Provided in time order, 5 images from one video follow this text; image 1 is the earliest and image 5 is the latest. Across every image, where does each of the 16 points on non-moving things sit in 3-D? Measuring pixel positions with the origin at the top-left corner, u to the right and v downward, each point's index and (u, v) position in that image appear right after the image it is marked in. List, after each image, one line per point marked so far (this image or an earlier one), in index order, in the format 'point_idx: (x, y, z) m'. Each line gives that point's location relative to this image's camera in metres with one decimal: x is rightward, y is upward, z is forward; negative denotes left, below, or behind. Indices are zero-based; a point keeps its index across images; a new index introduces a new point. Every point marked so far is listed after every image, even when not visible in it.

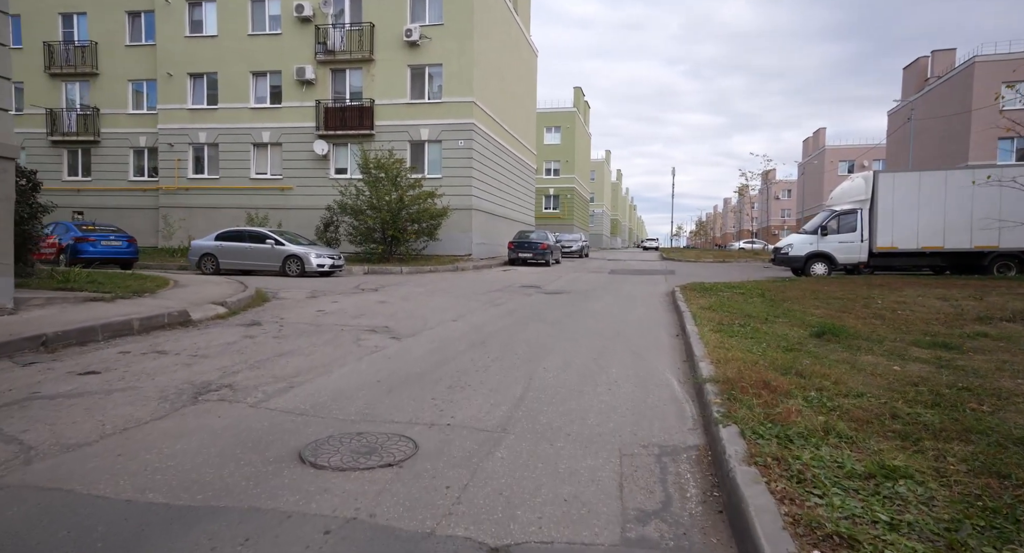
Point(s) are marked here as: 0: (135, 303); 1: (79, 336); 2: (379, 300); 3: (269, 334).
0: (-5.7, -0.4, +9.7) m
1: (-5.0, -0.7, +7.4) m
2: (-2.7, -0.5, +13.2) m
3: (-3.3, -0.8, +8.5) m
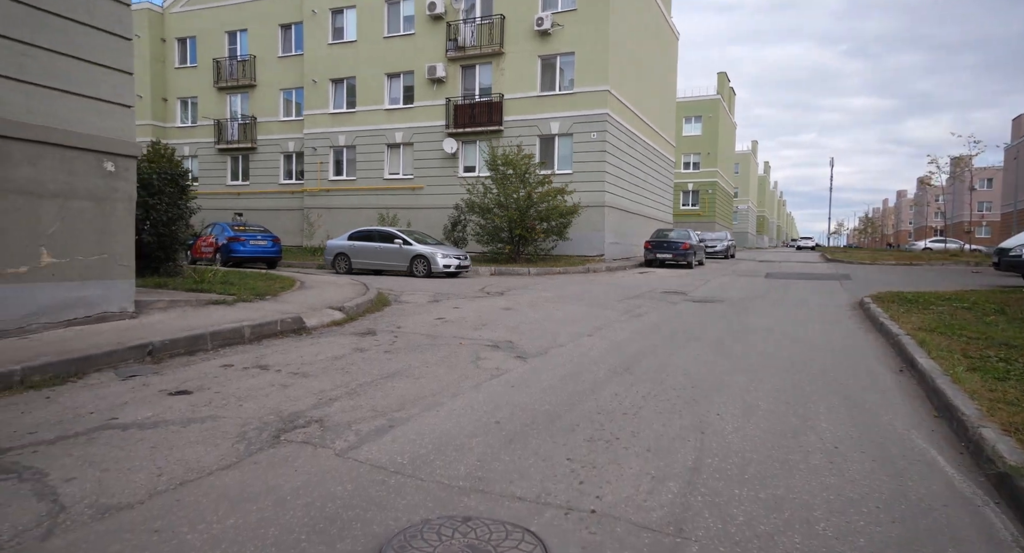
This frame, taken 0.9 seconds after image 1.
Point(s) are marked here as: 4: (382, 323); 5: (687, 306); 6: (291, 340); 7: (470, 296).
0: (-3.7, -0.4, +9.2) m
1: (-3.5, -0.7, +6.8) m
2: (-0.1, -0.6, +12.0) m
3: (-1.6, -0.9, +7.5) m
4: (-1.9, -0.7, +9.4) m
5: (+3.6, -0.6, +12.8) m
6: (-2.8, -0.8, +7.8) m
7: (-0.9, -0.4, +14.0) m
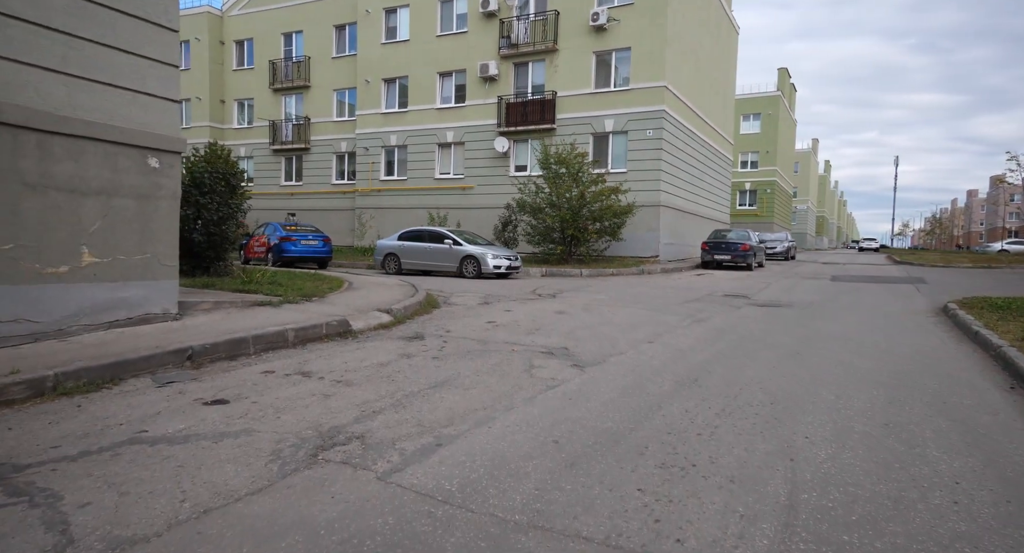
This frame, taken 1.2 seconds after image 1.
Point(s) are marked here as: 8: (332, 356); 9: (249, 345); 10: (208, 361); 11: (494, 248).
0: (-2.9, -0.4, +8.9) m
1: (-2.9, -0.7, +6.5) m
2: (+0.9, -0.6, +11.5) m
3: (-1.0, -0.9, +7.1) m
4: (-1.2, -0.7, +9.0) m
5: (+4.6, -0.7, +12.0) m
6: (-2.1, -0.8, +7.5) m
7: (+0.2, -0.5, +13.5) m
8: (-2.0, -0.9, +6.9) m
9: (-2.8, -0.7, +6.7) m
10: (-3.0, -0.8, +6.2) m
11: (-0.5, +0.9, +19.2) m
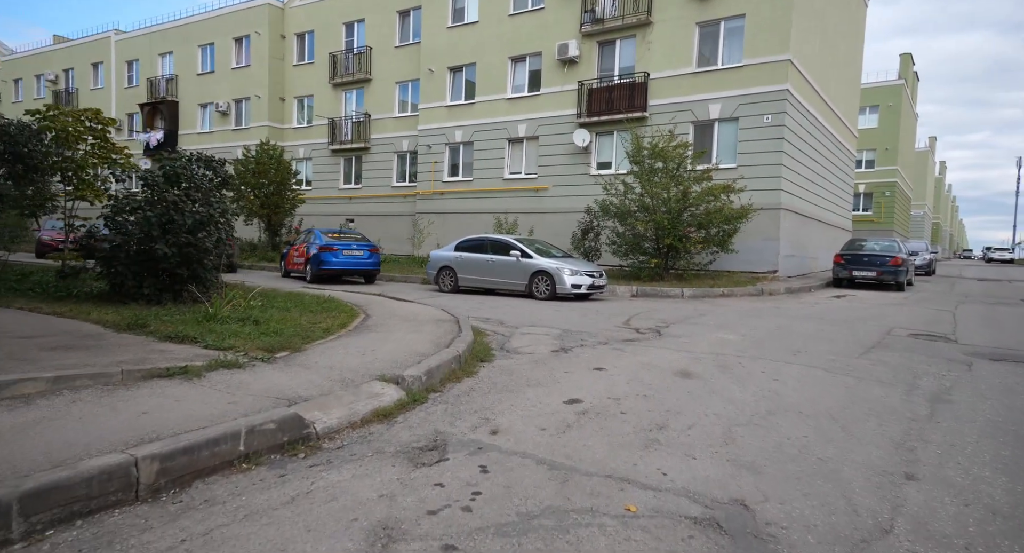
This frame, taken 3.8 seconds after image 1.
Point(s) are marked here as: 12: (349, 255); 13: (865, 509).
0: (-2.1, -0.8, +5.1) m
1: (-2.4, -1.1, +2.7) m
2: (+1.9, -1.0, +7.2) m
3: (-0.4, -1.3, +3.1) m
4: (-0.4, -1.1, +5.0) m
5: (+5.7, -1.2, +7.2) m
6: (-1.5, -1.2, +3.6) m
7: (+1.5, -0.9, +9.3) m
8: (-1.4, -1.2, +3.0) m
9: (-2.2, -1.1, +2.9) m
10: (-2.5, -1.2, +2.4) m
11: (+1.5, +0.3, +15.0) m
12: (-4.6, +0.6, +17.9) m
13: (+2.1, -1.3, +3.6) m
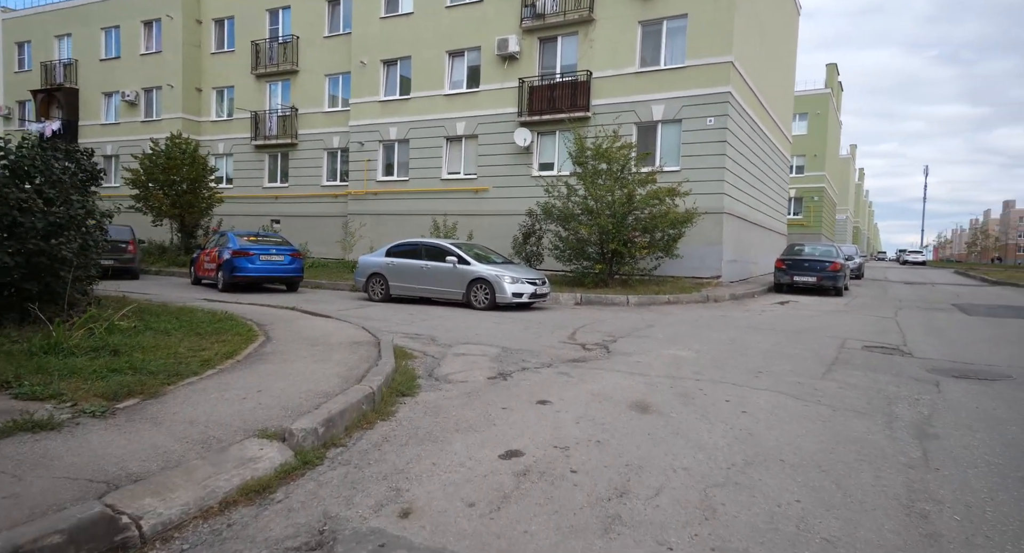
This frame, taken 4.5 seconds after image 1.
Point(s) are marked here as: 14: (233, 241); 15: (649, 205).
0: (-2.6, -1.0, +3.7) m
1: (-2.7, -1.3, +1.3) m
2: (+1.2, -1.2, +6.2) m
3: (-0.7, -1.4, +1.9) m
4: (-0.8, -1.3, +3.8) m
5: (+5.0, -1.3, +6.6) m
6: (-1.8, -1.3, +2.3) m
7: (+0.6, -1.1, +8.2) m
8: (-1.7, -1.4, +1.6) m
9: (-2.5, -1.2, +1.5) m
10: (-2.7, -1.3, +1.0) m
11: (0.0, +0.2, +13.9) m
12: (-6.3, +0.4, +16.2) m
13: (+1.7, -1.4, +2.6) m
14: (-7.3, +0.9, +16.6) m
15: (+3.6, +1.9, +16.5) m
